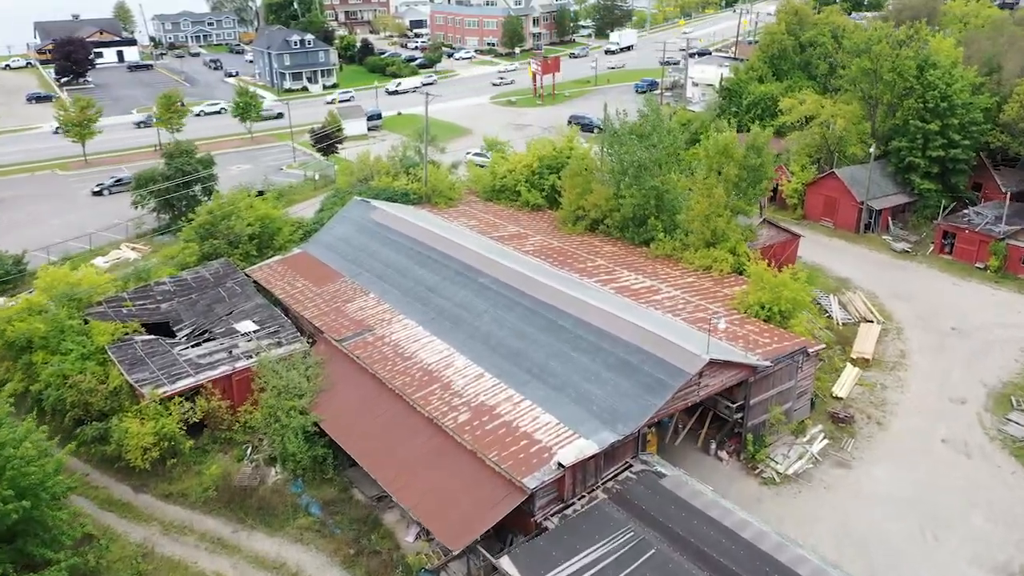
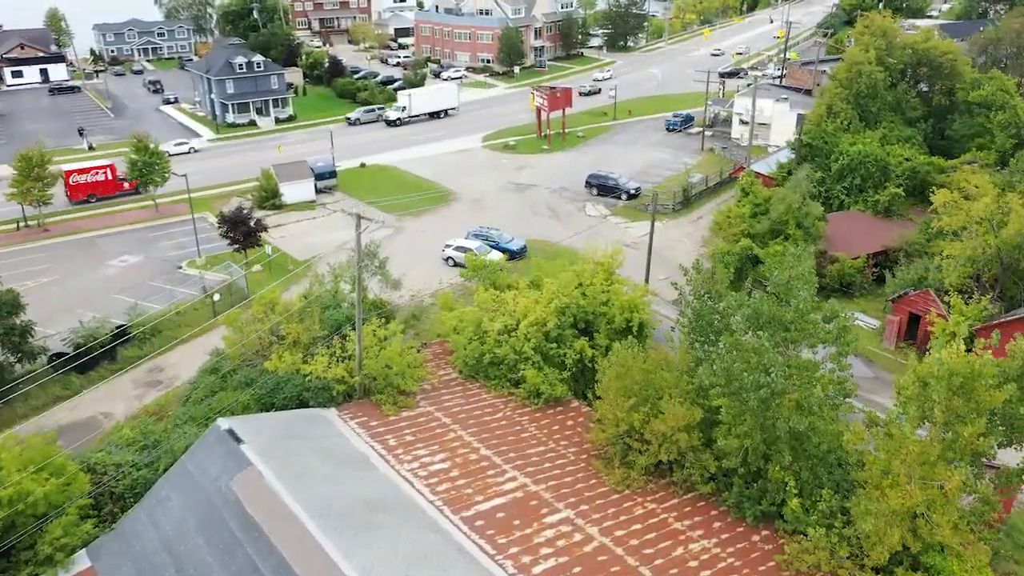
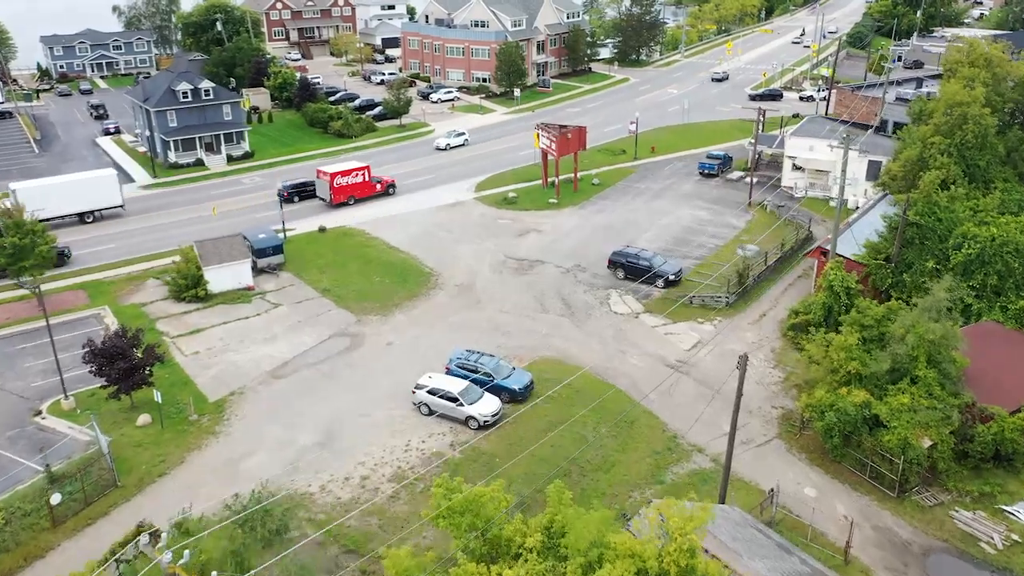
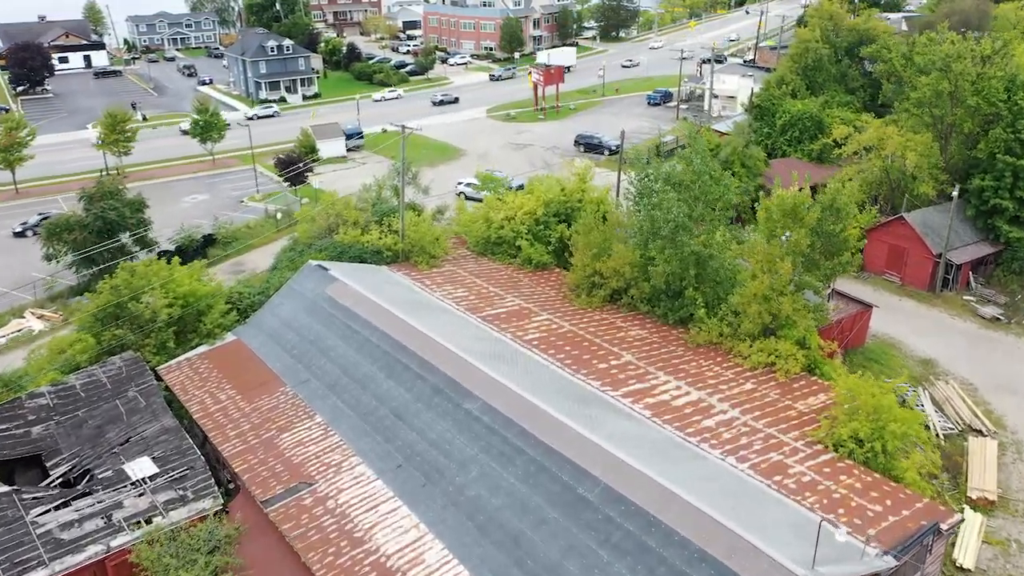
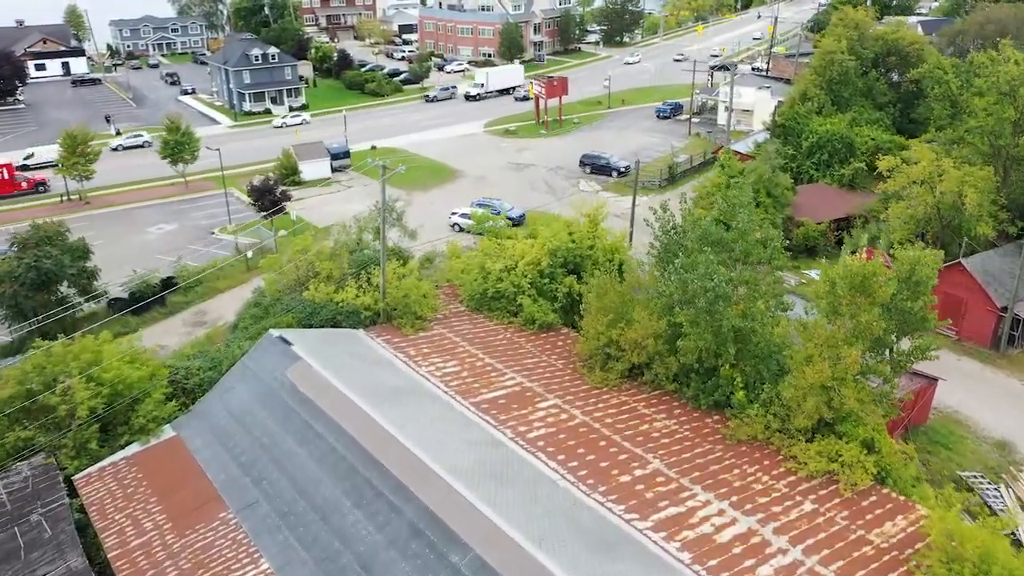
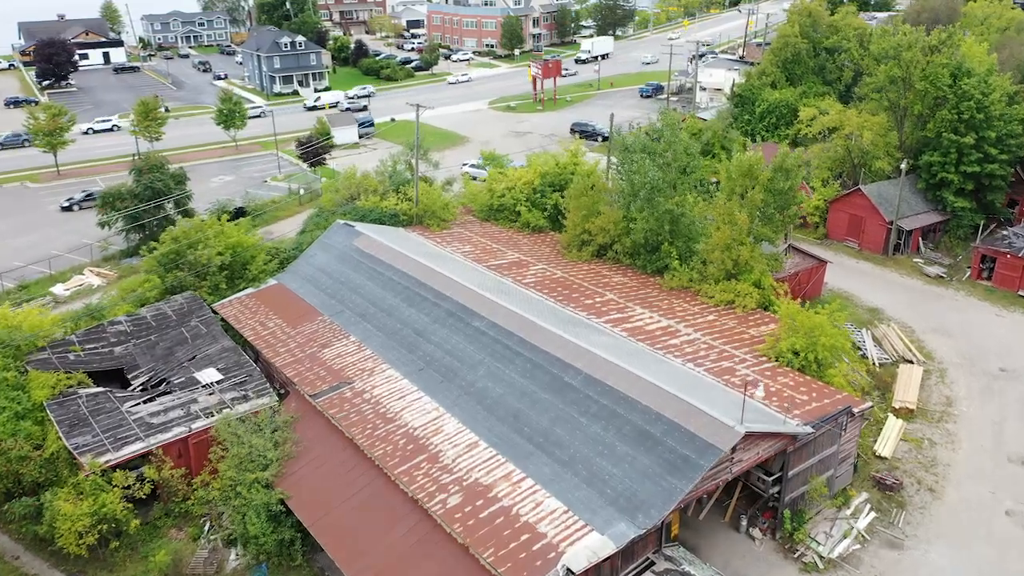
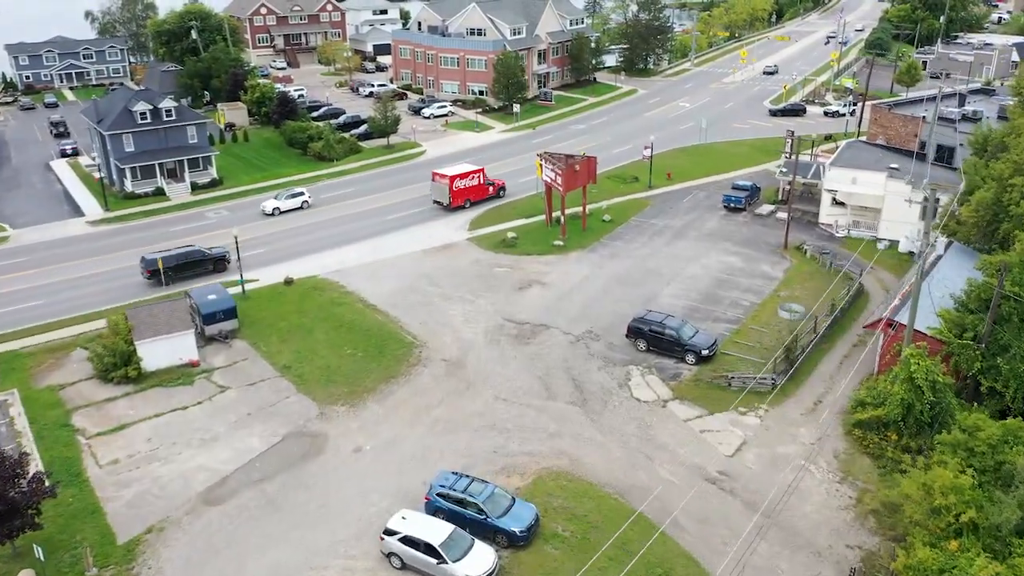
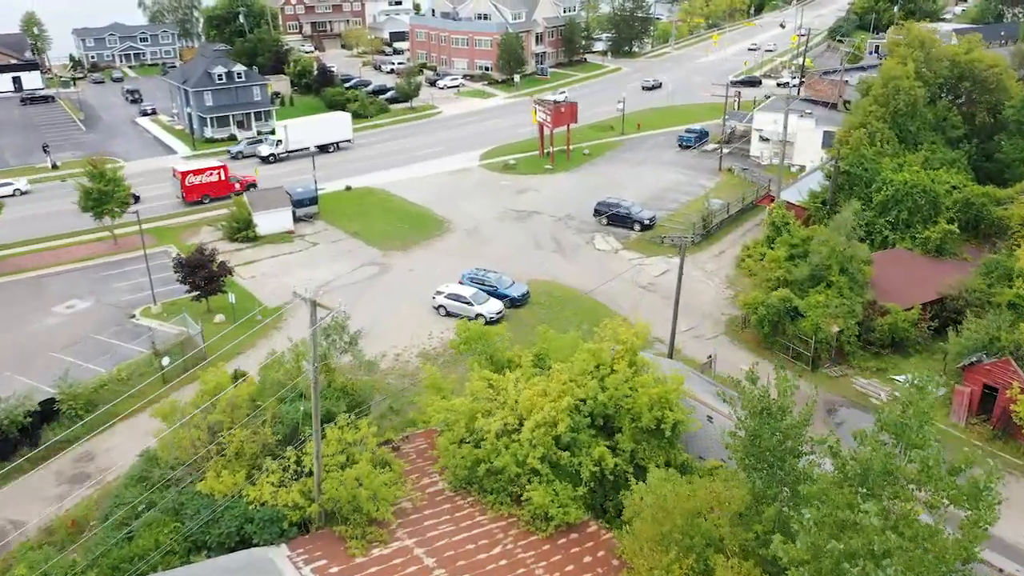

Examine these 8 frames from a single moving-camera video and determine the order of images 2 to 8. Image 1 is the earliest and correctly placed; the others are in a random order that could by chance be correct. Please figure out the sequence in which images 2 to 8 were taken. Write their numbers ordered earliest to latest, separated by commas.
6, 4, 5, 2, 8, 3, 7
